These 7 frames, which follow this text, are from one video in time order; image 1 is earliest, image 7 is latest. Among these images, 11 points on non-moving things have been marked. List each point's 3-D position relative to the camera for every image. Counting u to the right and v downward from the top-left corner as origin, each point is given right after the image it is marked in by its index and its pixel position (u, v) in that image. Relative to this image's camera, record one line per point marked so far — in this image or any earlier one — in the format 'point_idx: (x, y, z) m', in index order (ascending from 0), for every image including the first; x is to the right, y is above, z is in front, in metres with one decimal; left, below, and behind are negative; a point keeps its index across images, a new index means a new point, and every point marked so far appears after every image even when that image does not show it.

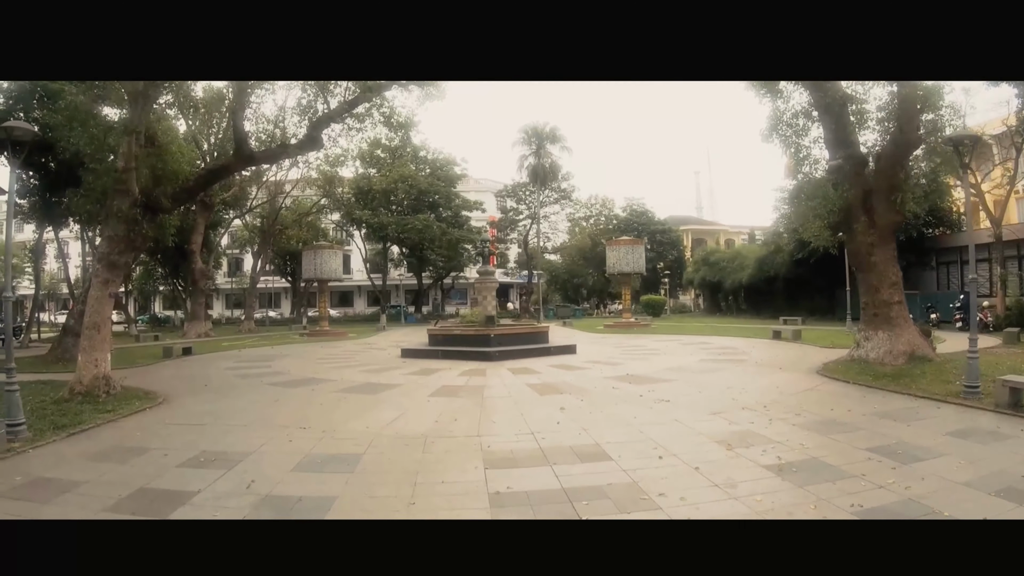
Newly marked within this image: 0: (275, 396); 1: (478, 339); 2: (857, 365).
0: (-3.5, -1.6, +8.3) m
1: (-0.8, -1.2, +13.1) m
2: (+7.1, -1.6, +11.4) m
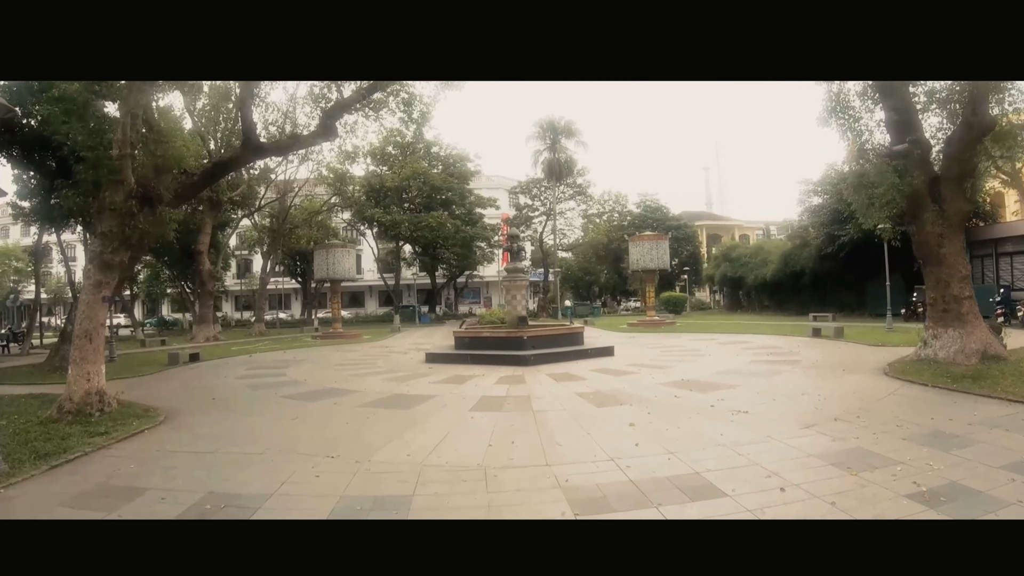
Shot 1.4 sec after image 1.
0: (-2.8, -1.6, +7.4) m
1: (-0.1, -1.2, +12.2) m
2: (+7.8, -1.4, +10.3) m
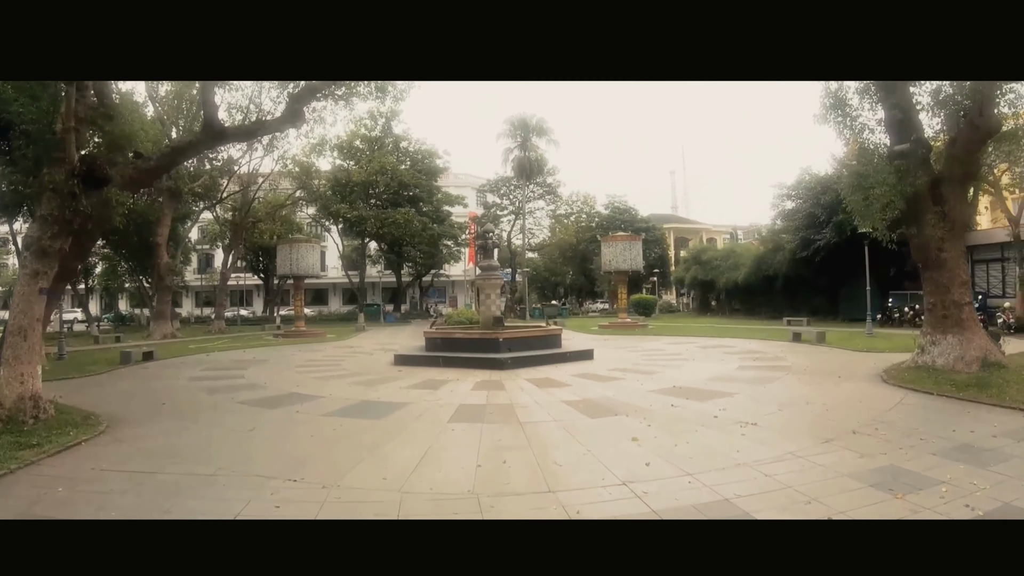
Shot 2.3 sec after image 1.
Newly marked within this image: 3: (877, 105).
0: (-3.0, -1.6, +6.4) m
1: (-0.5, -1.1, +11.4) m
2: (+7.4, -1.5, +10.1) m
3: (+7.1, +3.5, +10.7) m
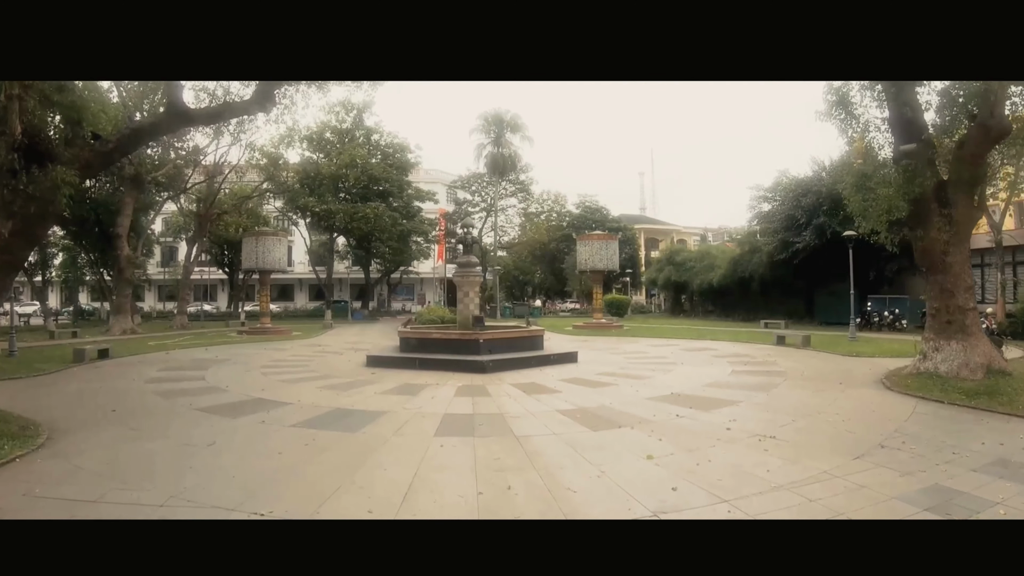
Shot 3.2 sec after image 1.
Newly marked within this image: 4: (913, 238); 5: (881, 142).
0: (-3.1, -1.5, +5.6) m
1: (-0.9, -1.1, +10.7) m
2: (+7.1, -1.6, +9.8) m
3: (+6.8, +3.4, +10.4) m
4: (+7.7, +0.9, +10.9) m
5: (+7.7, +3.0, +11.6) m
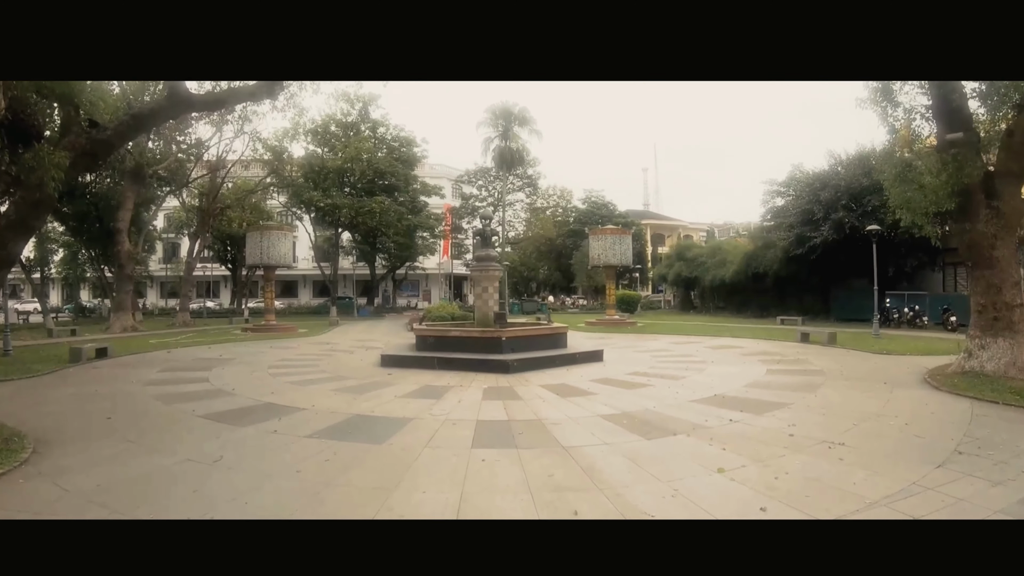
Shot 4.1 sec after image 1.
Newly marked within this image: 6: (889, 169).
0: (-2.7, -1.4, +5.0) m
1: (-0.5, -1.0, +10.1) m
2: (+7.6, -1.5, +9.2) m
3: (+7.2, +3.5, +9.8) m
4: (+8.2, +1.0, +10.3) m
5: (+8.1, +3.1, +11.0) m
6: (+7.7, +2.4, +11.5) m
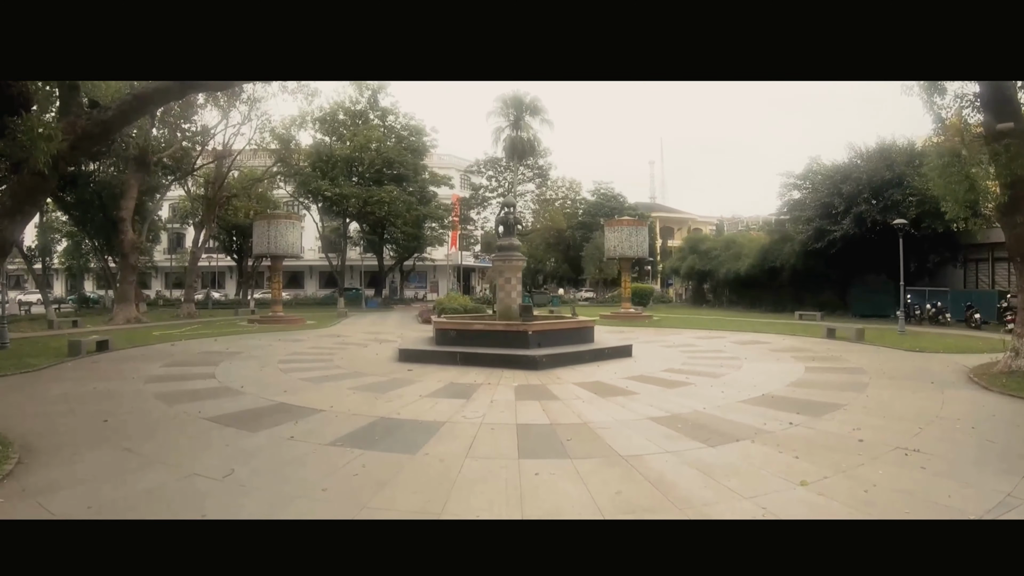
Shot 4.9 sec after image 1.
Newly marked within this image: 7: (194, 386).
0: (-2.3, -1.3, +4.6) m
1: (0.0, -0.8, +9.7) m
2: (+8.0, -1.4, +8.7) m
3: (+7.7, +3.6, +9.2) m
4: (+8.6, +1.1, +9.7) m
5: (+8.6, +3.2, +10.4) m
6: (+8.2, +2.5, +10.9) m
7: (-4.4, -1.3, +7.8) m
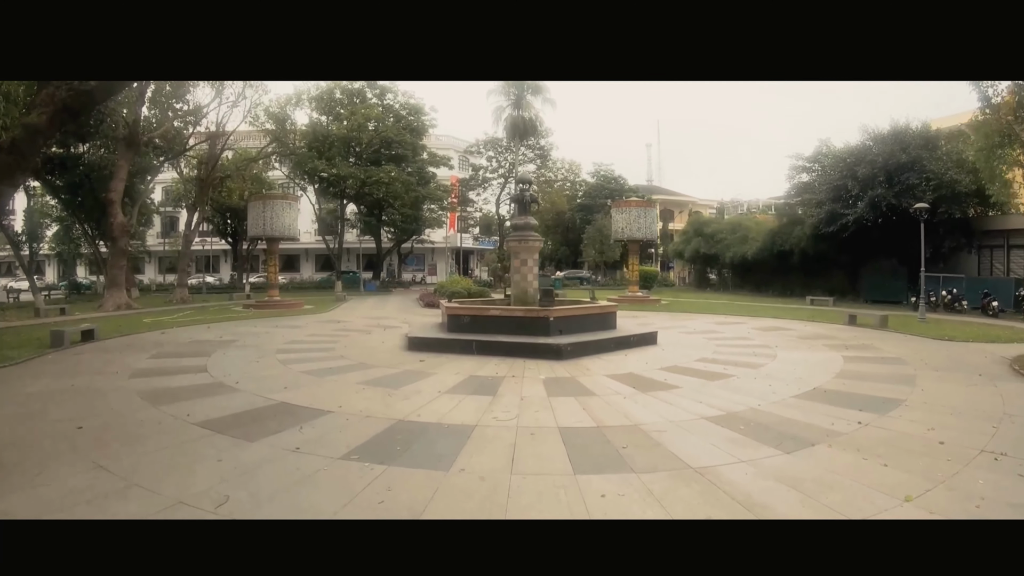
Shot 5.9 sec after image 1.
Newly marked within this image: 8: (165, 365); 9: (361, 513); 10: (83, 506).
0: (-1.9, -1.2, +3.9) m
1: (+0.3, -0.6, +9.0) m
2: (+8.3, -1.2, +8.1) m
3: (+8.0, +3.8, +8.5) m
4: (+8.9, +1.4, +9.0) m
5: (+8.9, +3.5, +9.7) m
6: (+8.5, +2.8, +10.2) m
7: (-4.1, -1.1, +7.1) m
8: (-5.0, -1.1, +8.2) m
9: (-0.8, -1.2, +3.3) m
10: (-2.5, -1.3, +3.5) m
